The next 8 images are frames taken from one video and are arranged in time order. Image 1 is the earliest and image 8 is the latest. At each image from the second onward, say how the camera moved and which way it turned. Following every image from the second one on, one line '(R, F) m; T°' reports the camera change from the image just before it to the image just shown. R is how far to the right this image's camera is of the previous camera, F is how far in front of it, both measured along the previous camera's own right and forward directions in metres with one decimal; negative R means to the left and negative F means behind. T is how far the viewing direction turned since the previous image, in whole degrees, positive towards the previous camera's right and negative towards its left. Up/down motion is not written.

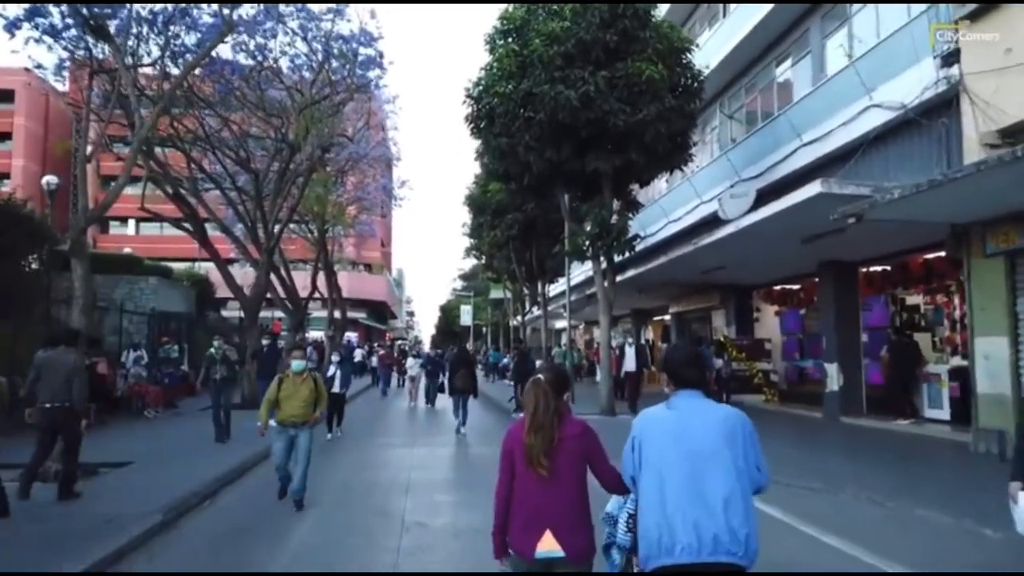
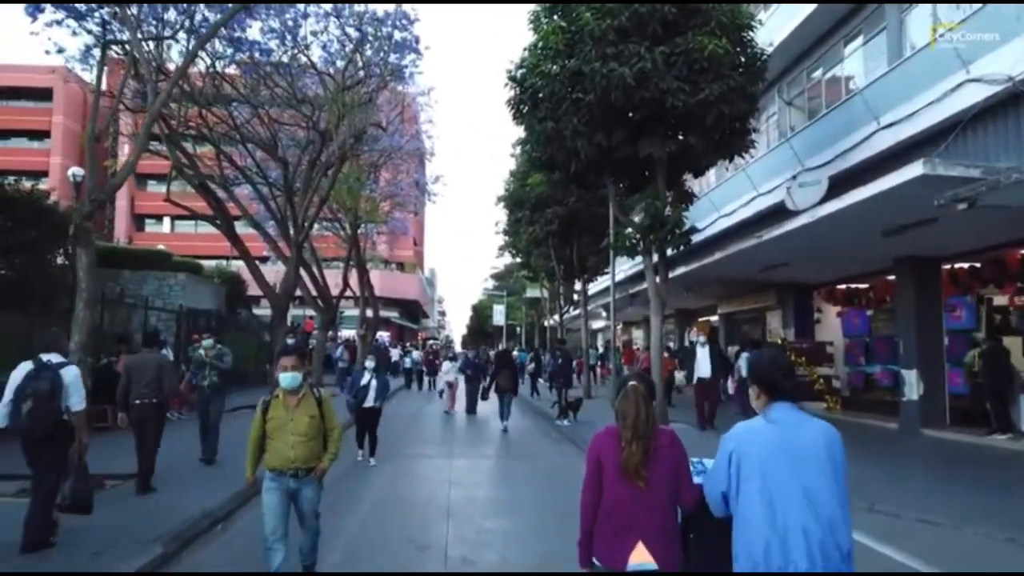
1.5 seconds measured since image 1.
(-0.3, +1.5) m; -2°
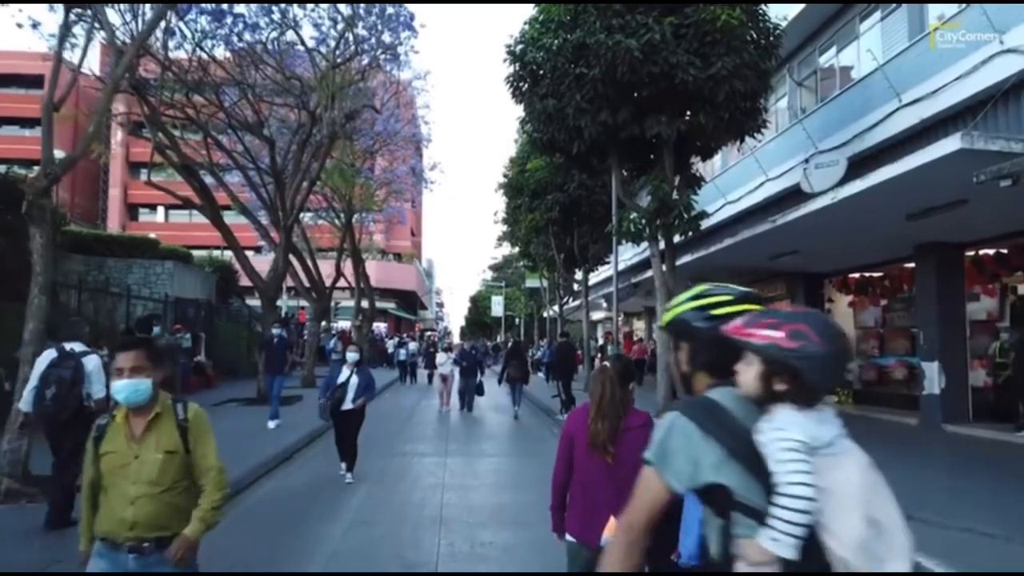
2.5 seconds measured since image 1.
(0.0, +1.0) m; 0°
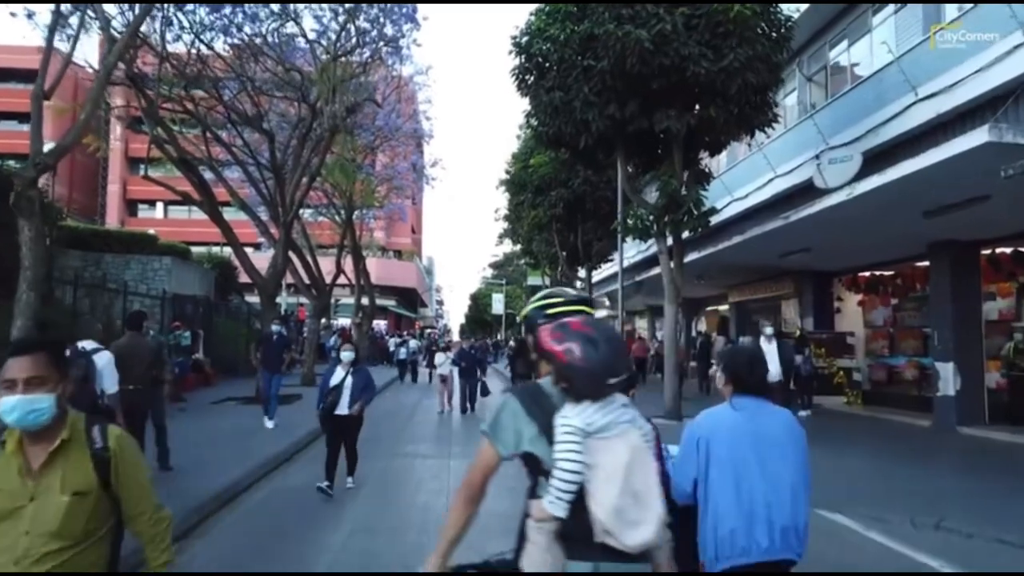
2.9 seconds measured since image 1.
(-0.1, +0.4) m; 0°
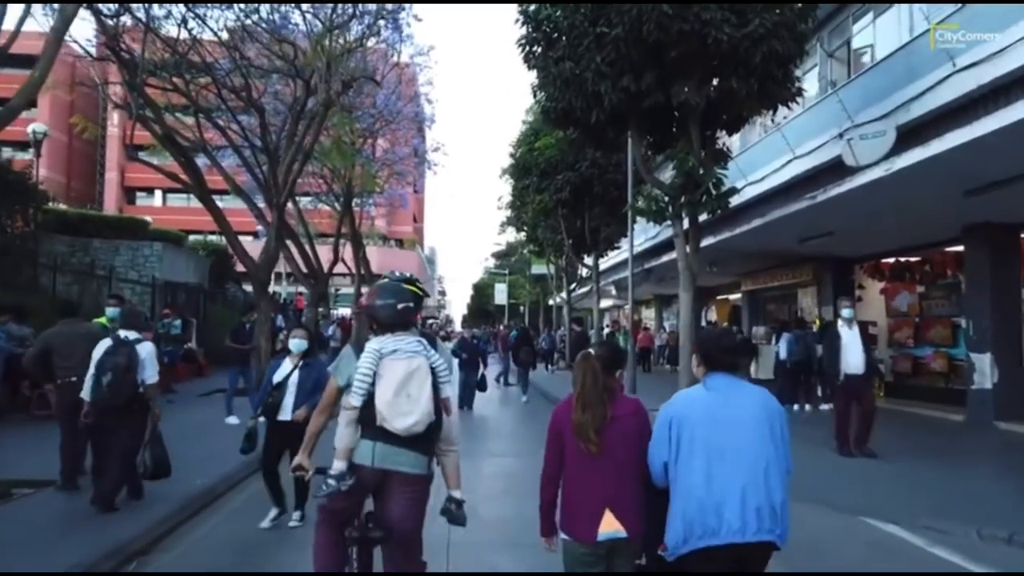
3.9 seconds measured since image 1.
(-0.1, +1.1) m; 0°
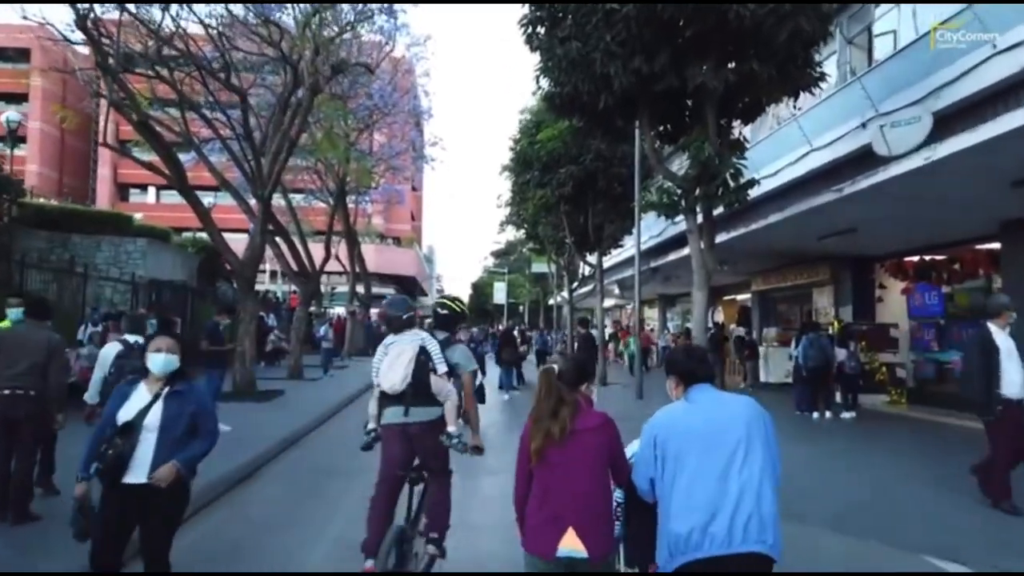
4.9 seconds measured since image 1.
(0.0, +1.2) m; 0°
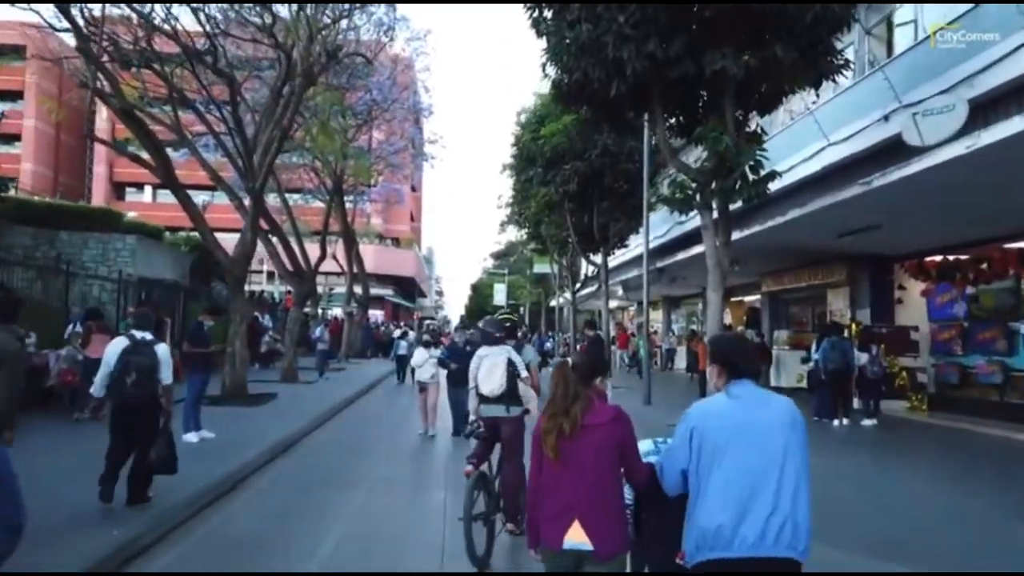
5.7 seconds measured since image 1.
(-0.1, +0.9) m; 0°
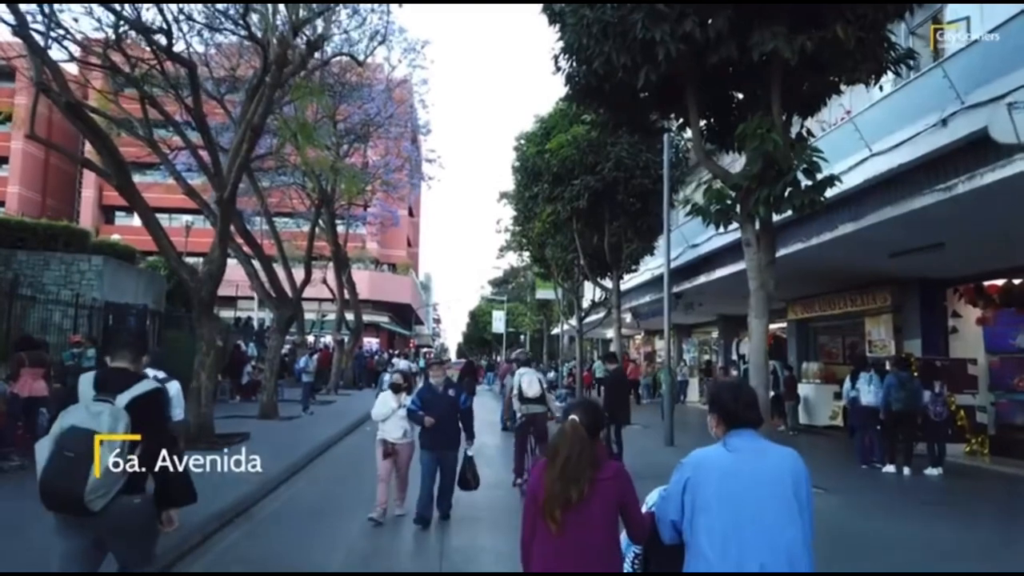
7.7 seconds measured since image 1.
(-0.1, +2.2) m; 0°
